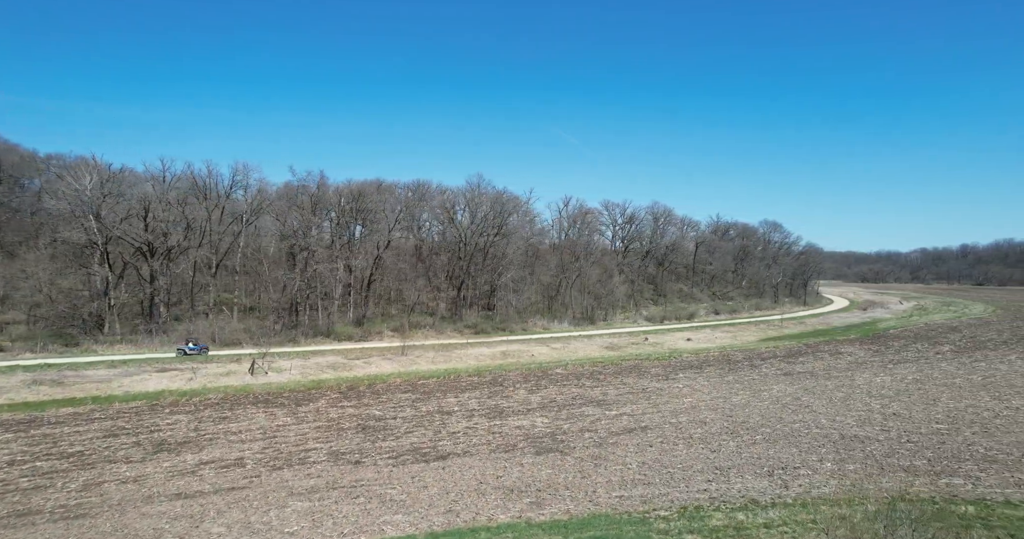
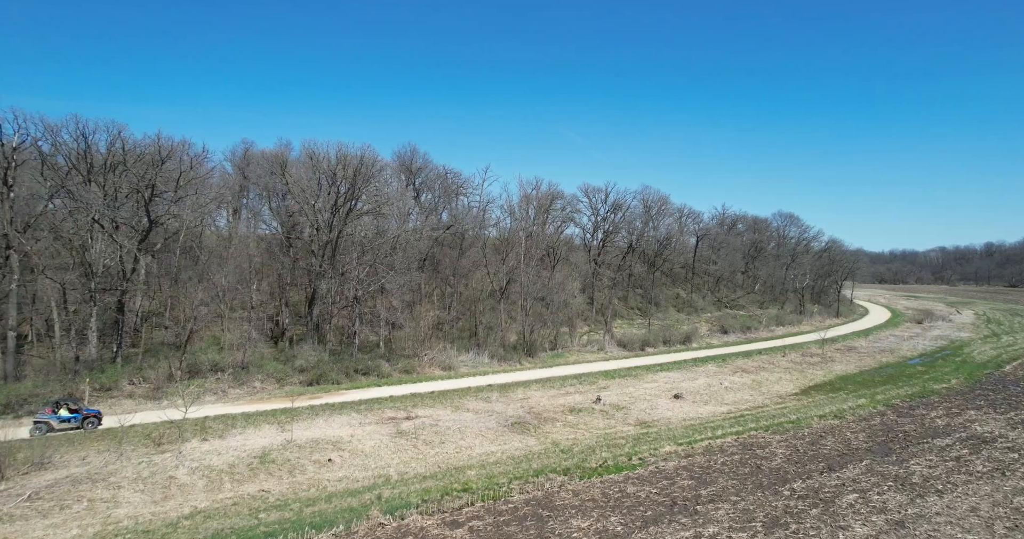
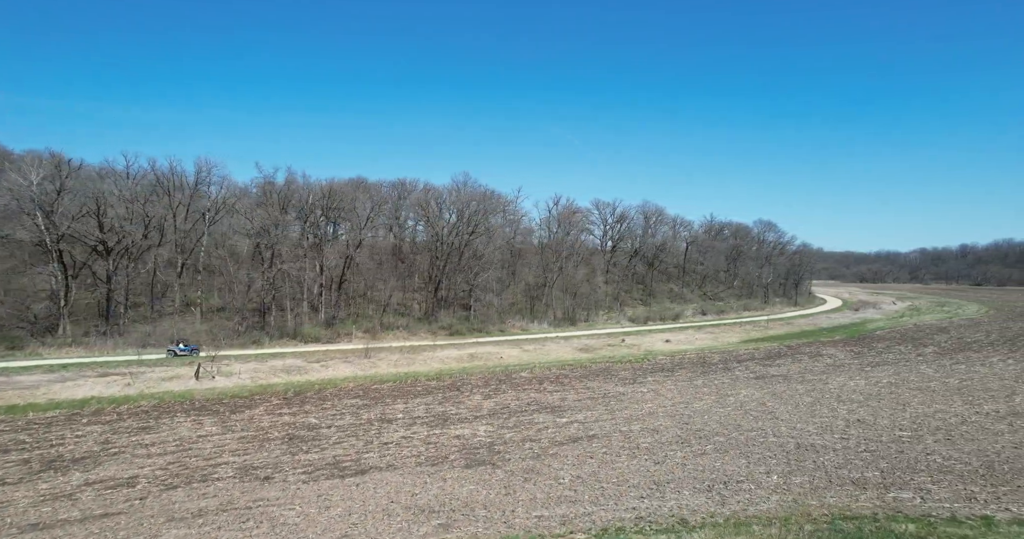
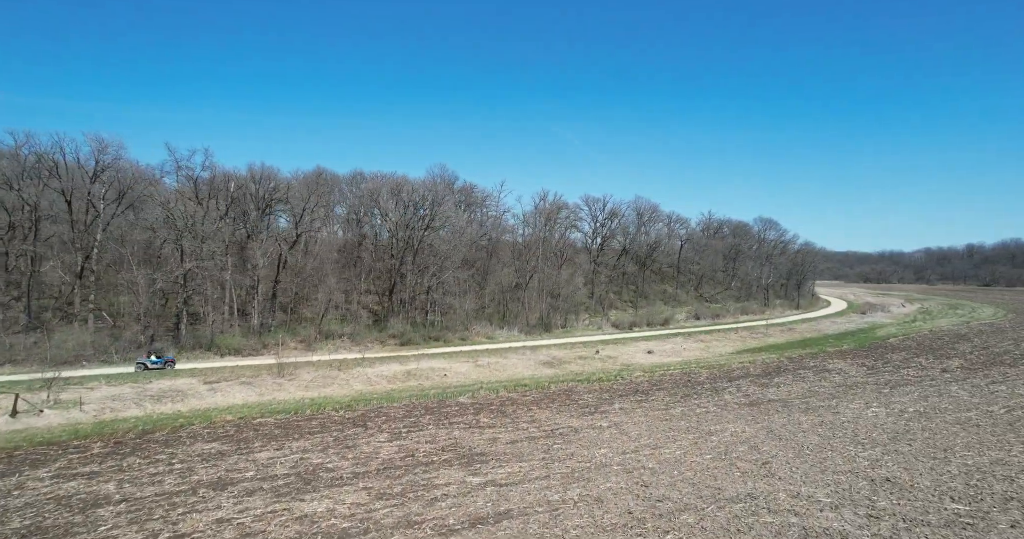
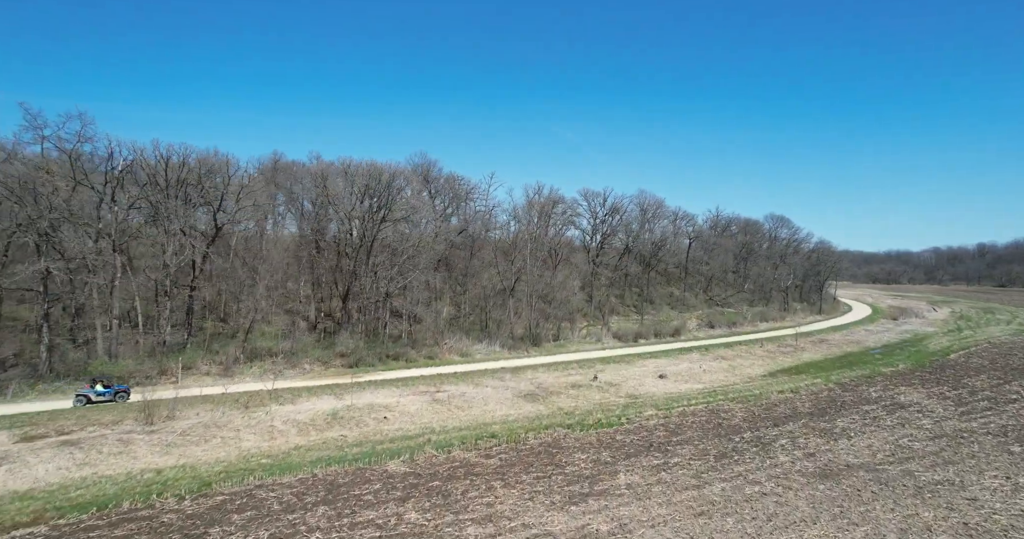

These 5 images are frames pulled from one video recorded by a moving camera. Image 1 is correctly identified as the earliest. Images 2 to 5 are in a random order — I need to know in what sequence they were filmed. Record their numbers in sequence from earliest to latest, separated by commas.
3, 4, 5, 2
